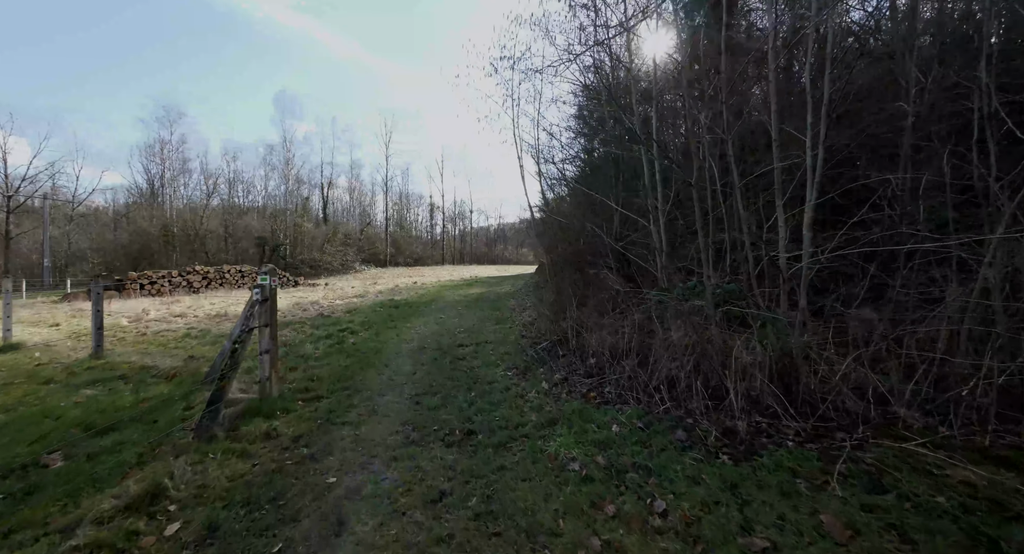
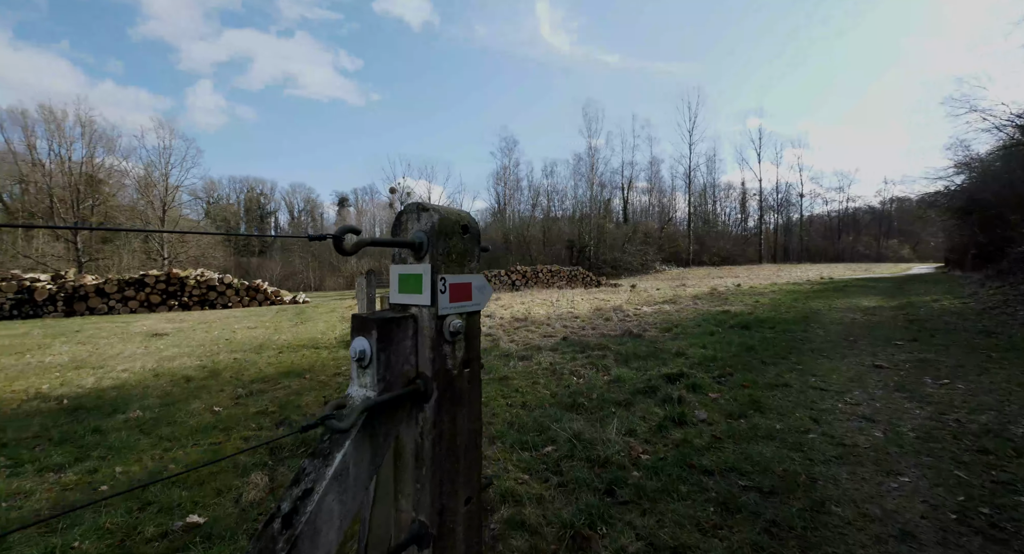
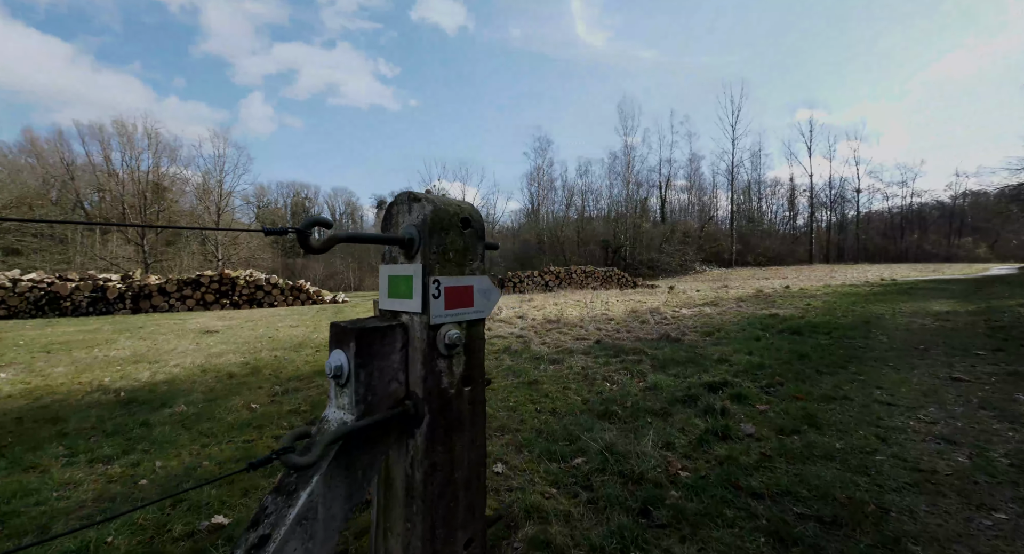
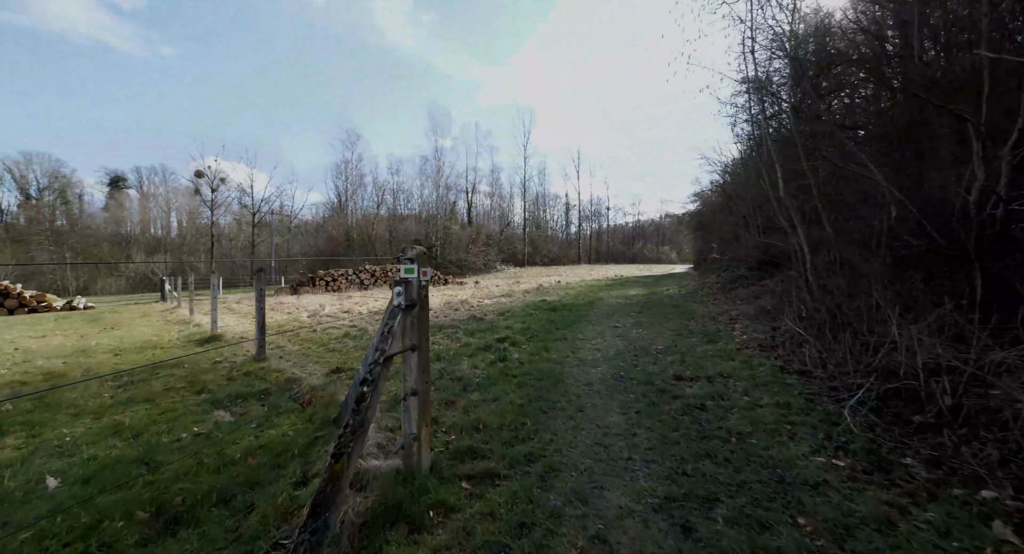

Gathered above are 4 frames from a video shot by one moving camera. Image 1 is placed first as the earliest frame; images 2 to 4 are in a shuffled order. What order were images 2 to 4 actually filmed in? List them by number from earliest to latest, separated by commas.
4, 2, 3
